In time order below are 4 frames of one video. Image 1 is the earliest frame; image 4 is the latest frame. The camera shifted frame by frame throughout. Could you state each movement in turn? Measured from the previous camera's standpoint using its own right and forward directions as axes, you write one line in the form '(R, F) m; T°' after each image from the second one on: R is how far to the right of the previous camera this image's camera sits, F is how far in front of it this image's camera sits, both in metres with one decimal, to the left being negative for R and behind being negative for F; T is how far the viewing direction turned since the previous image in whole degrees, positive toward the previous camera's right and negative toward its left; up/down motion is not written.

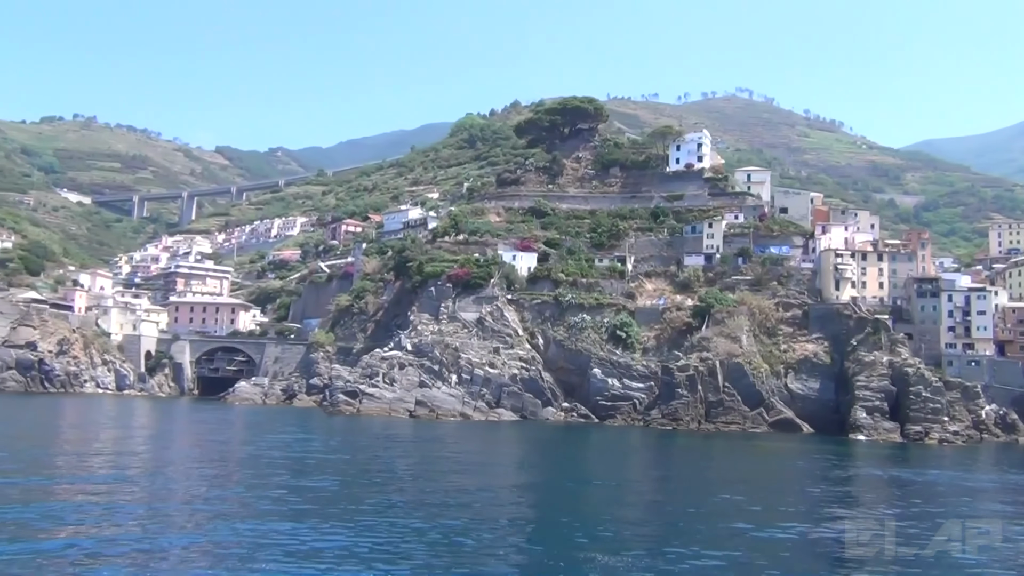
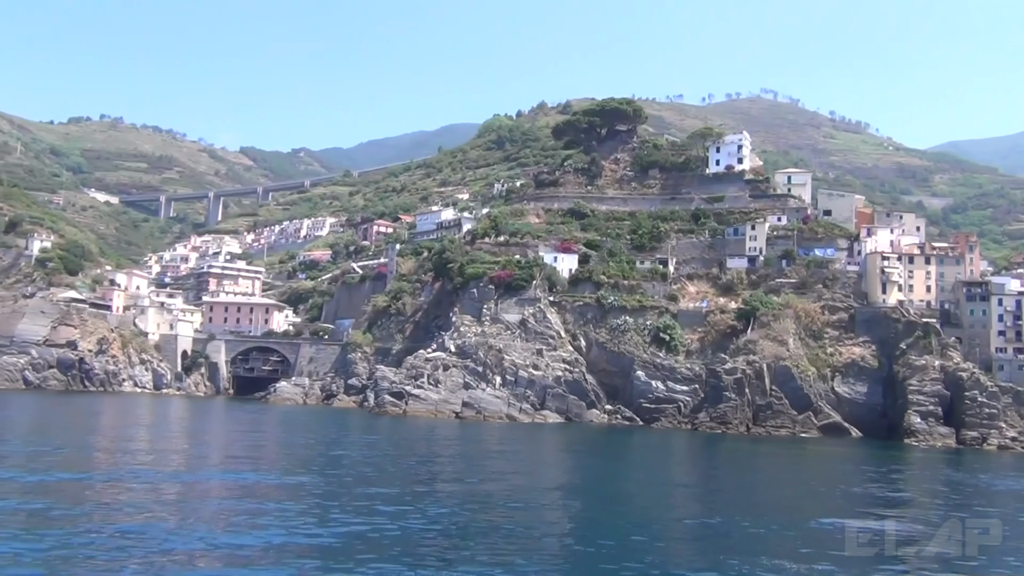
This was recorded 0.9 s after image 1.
(-1.9, +0.1) m; -1°
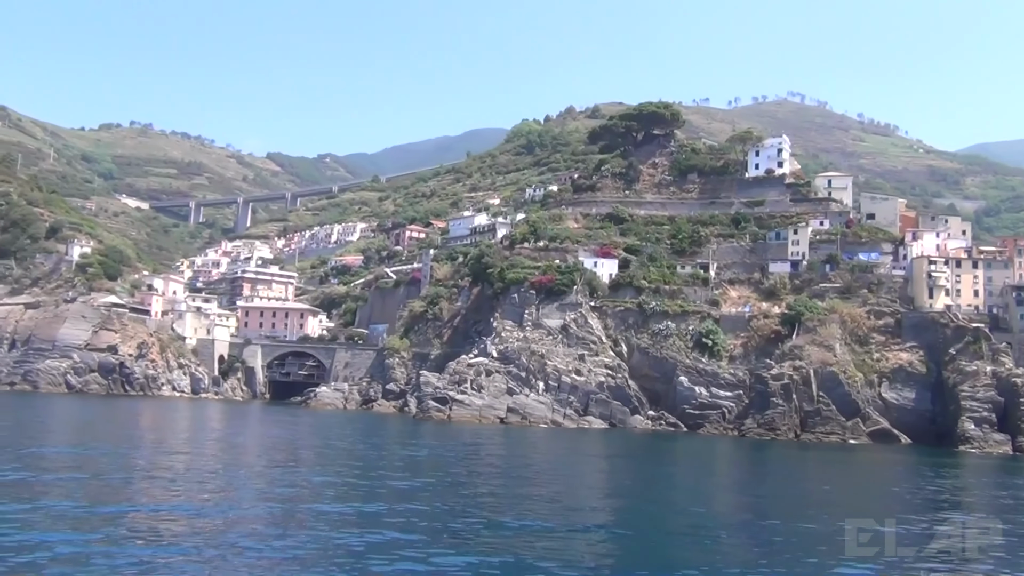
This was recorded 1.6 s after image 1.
(-1.4, +0.1) m; -1°
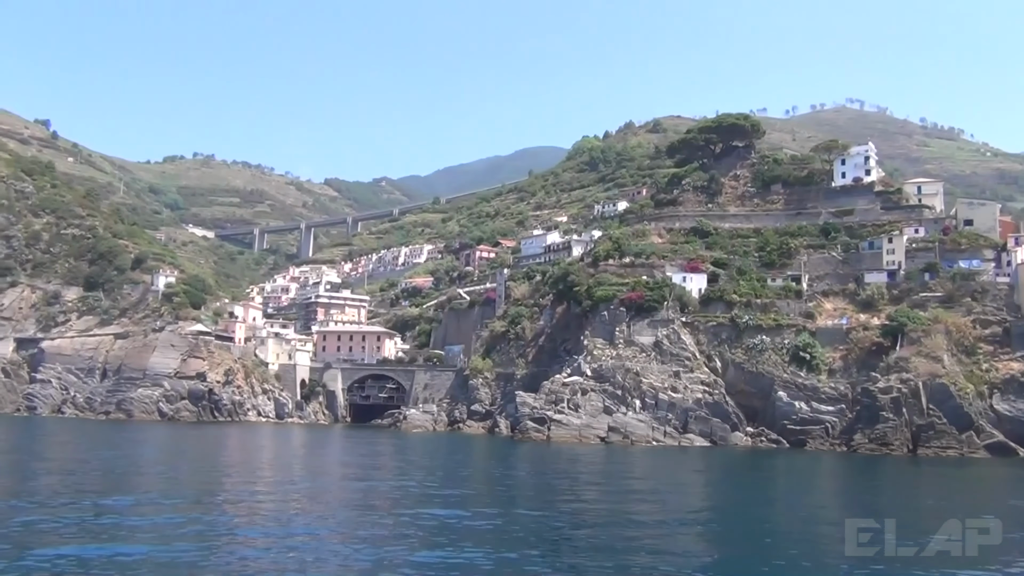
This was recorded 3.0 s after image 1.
(-2.9, +0.3) m; -3°
